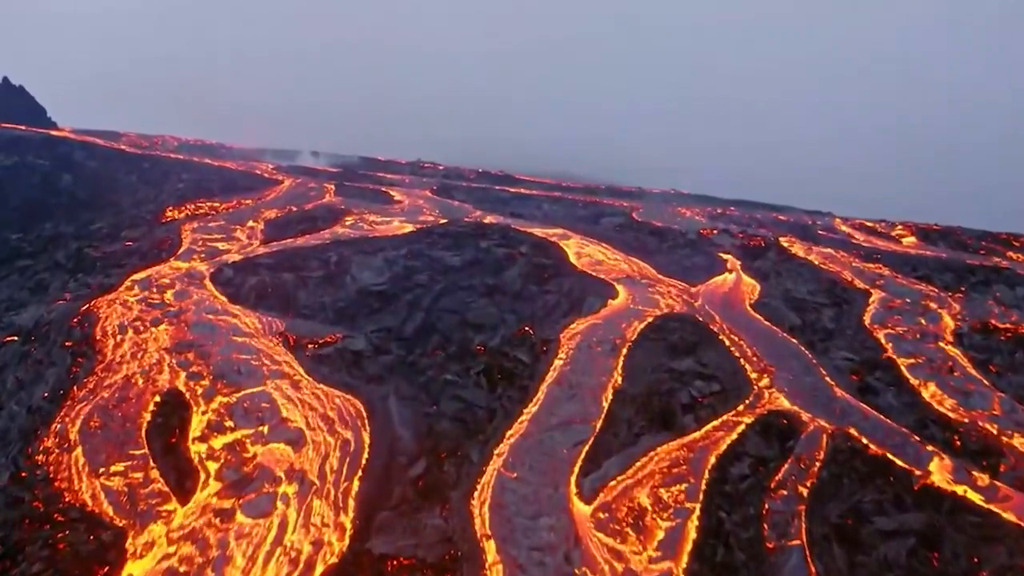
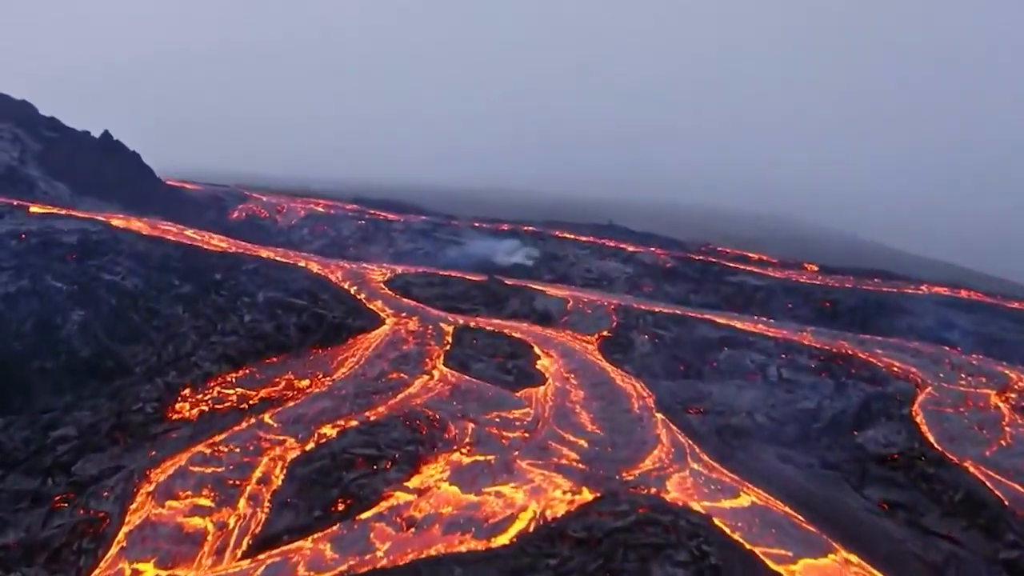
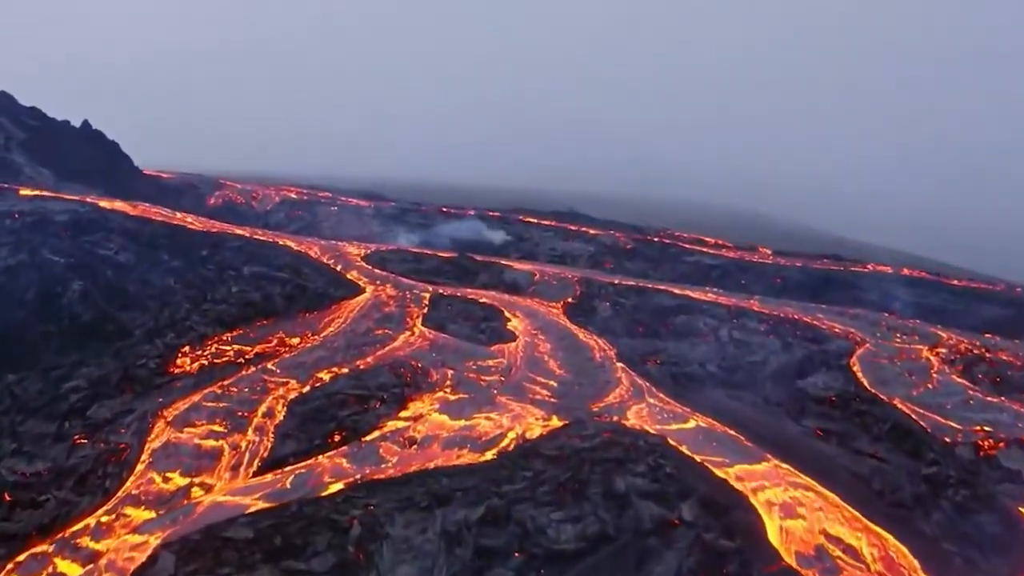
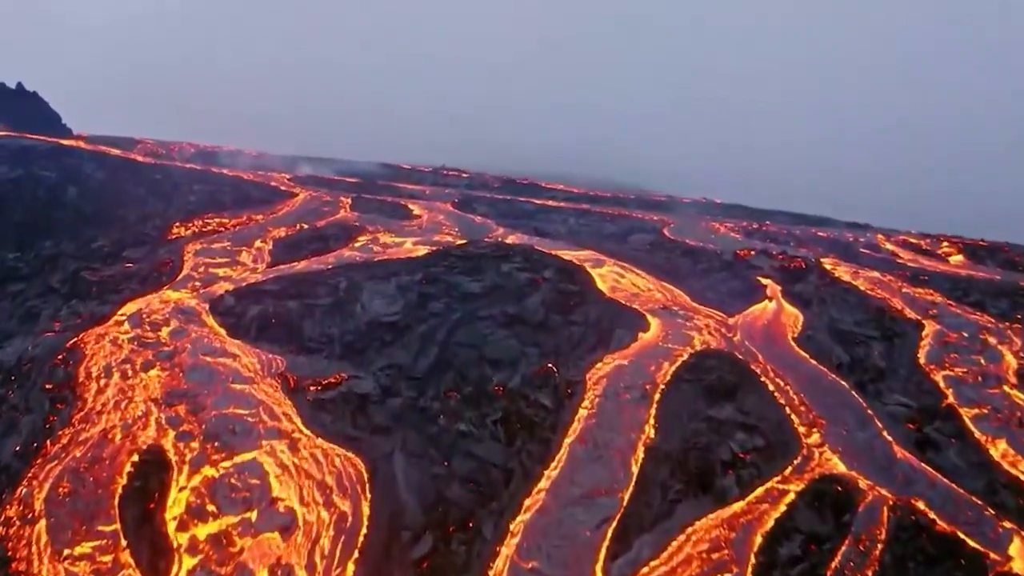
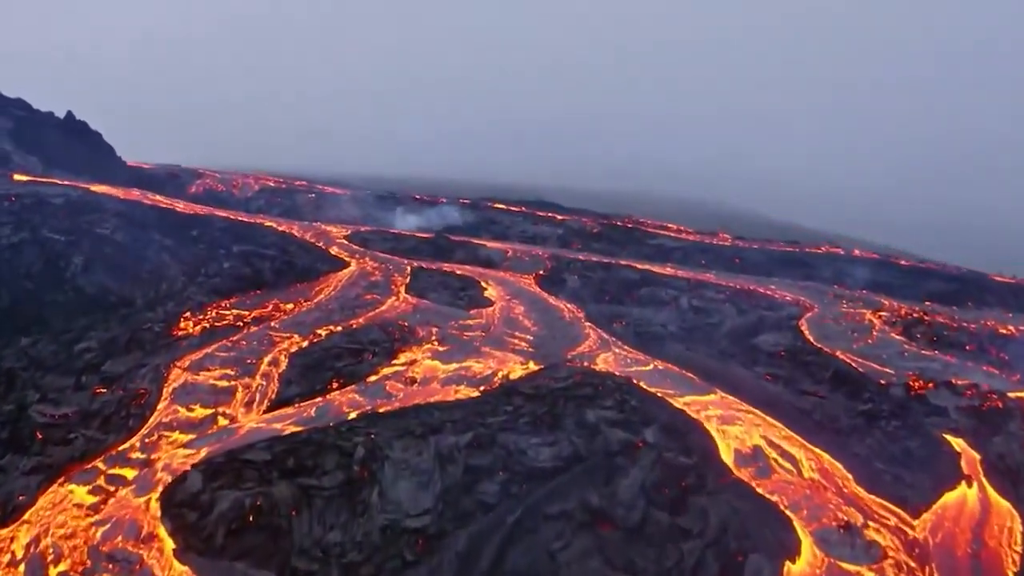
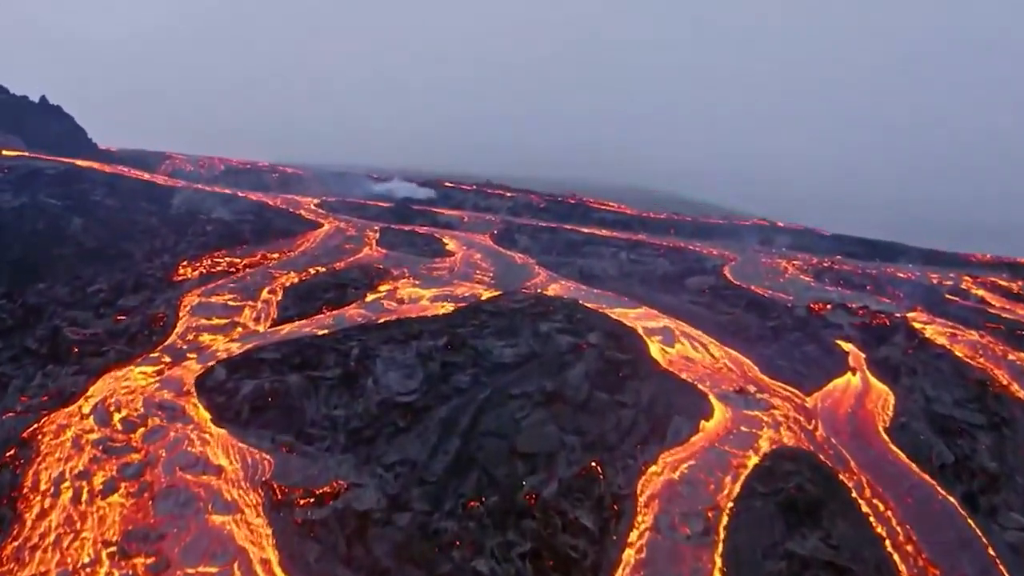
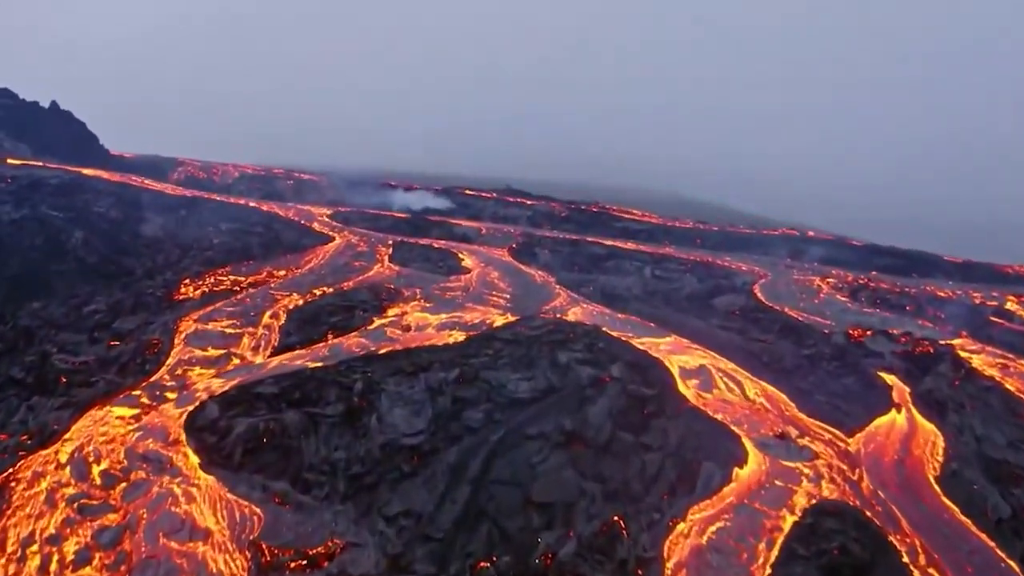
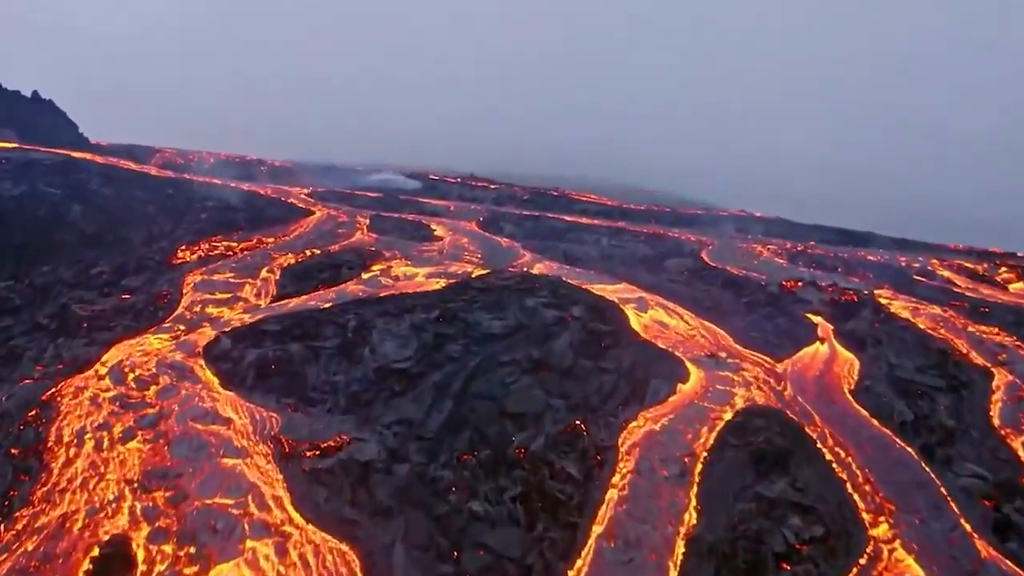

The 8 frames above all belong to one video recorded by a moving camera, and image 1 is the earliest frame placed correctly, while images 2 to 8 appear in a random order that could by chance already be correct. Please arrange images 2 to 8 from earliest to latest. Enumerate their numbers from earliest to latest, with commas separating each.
4, 8, 6, 7, 5, 3, 2
